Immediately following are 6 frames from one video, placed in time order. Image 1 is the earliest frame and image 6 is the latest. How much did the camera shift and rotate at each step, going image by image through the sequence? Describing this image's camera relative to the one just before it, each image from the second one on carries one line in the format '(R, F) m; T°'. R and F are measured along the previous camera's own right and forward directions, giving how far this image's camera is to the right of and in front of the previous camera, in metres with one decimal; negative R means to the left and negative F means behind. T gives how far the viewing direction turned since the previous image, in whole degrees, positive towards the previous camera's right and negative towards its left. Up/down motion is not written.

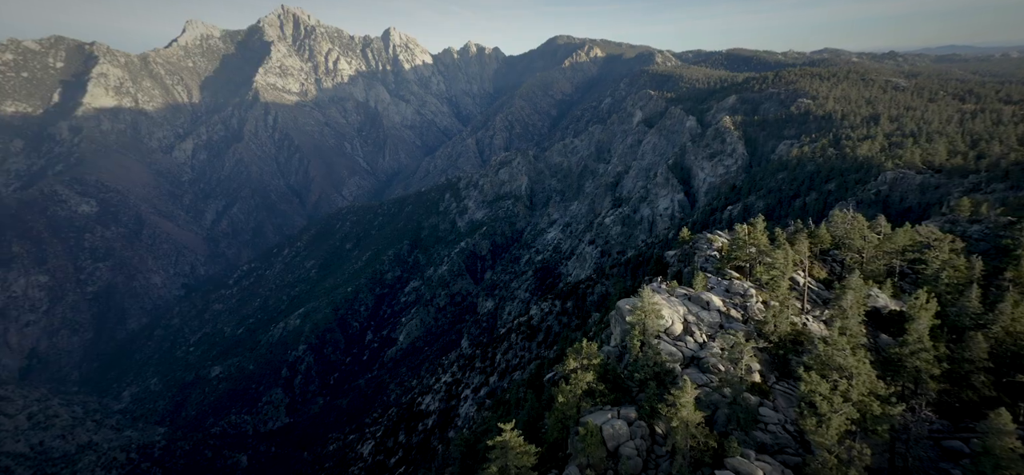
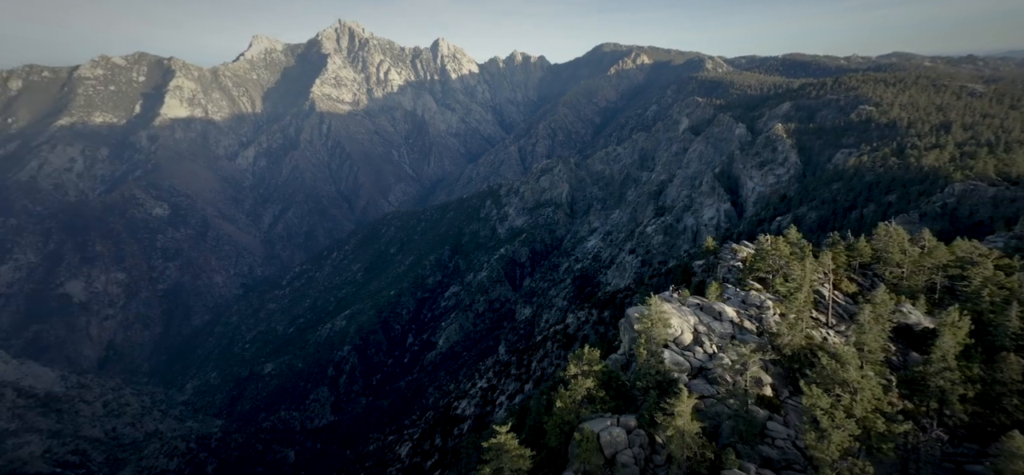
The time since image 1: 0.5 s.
(+1.0, -0.2) m; -5°
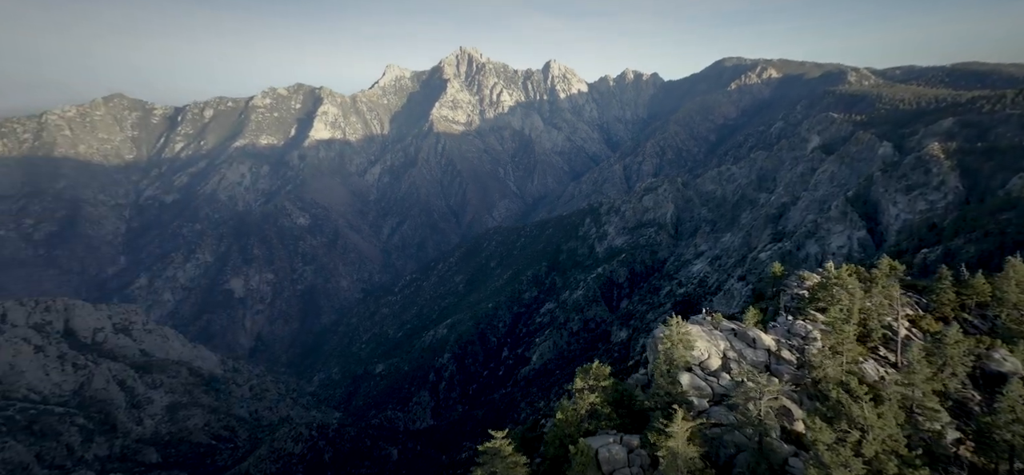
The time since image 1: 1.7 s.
(+2.3, -0.3) m; -12°
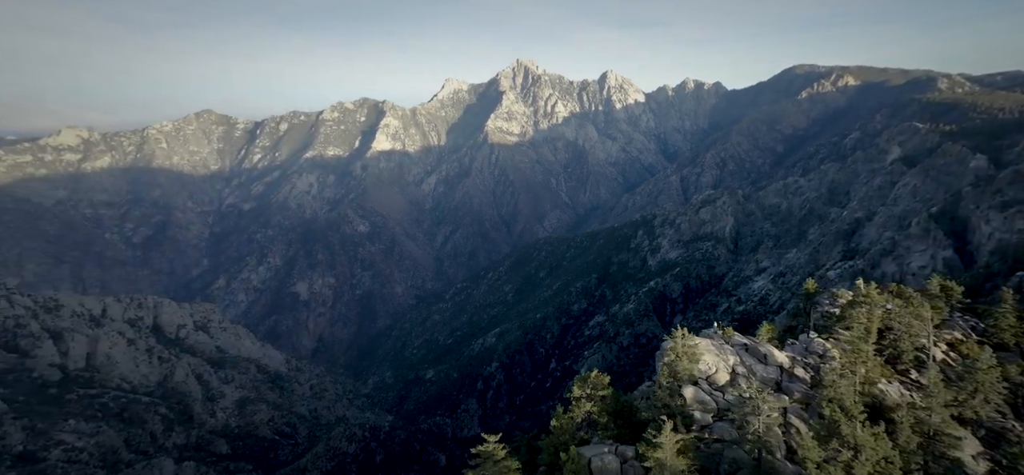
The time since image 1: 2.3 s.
(+1.3, -0.2) m; -6°
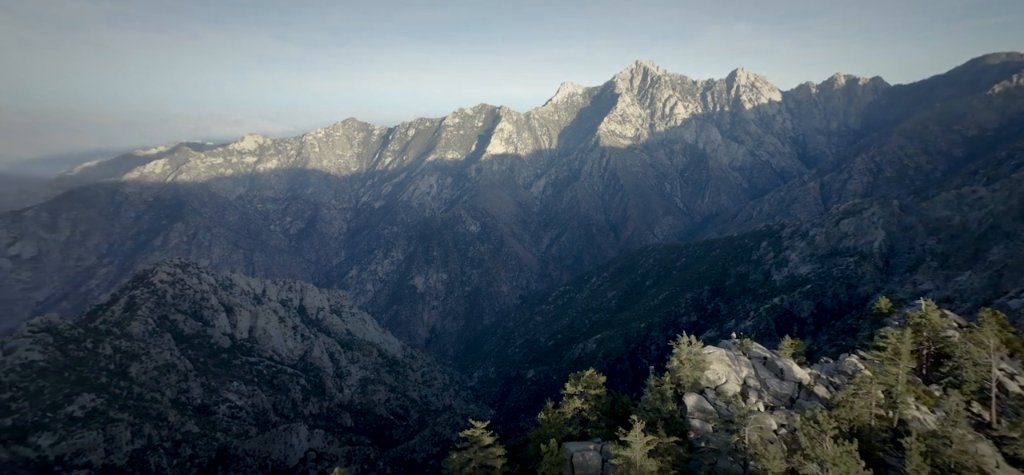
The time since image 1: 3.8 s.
(+2.9, -0.3) m; -13°
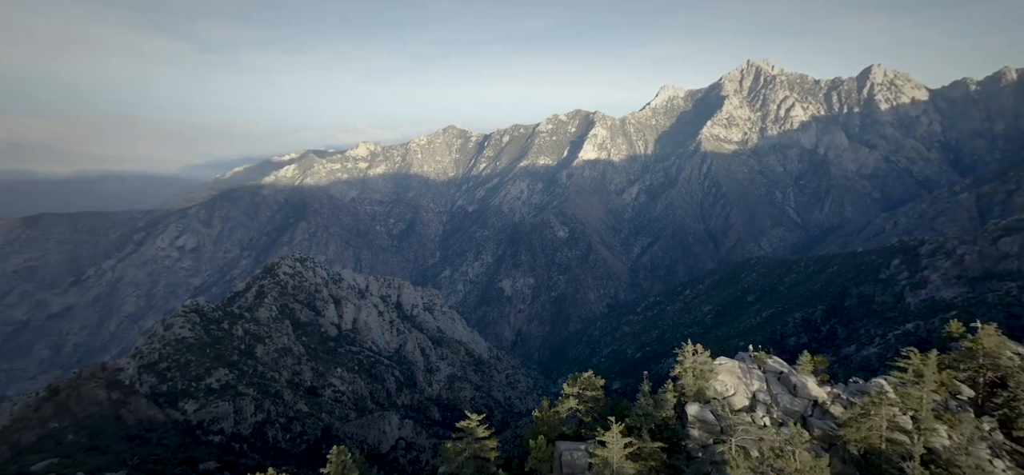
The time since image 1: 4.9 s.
(+0.7, +2.5) m; -11°
